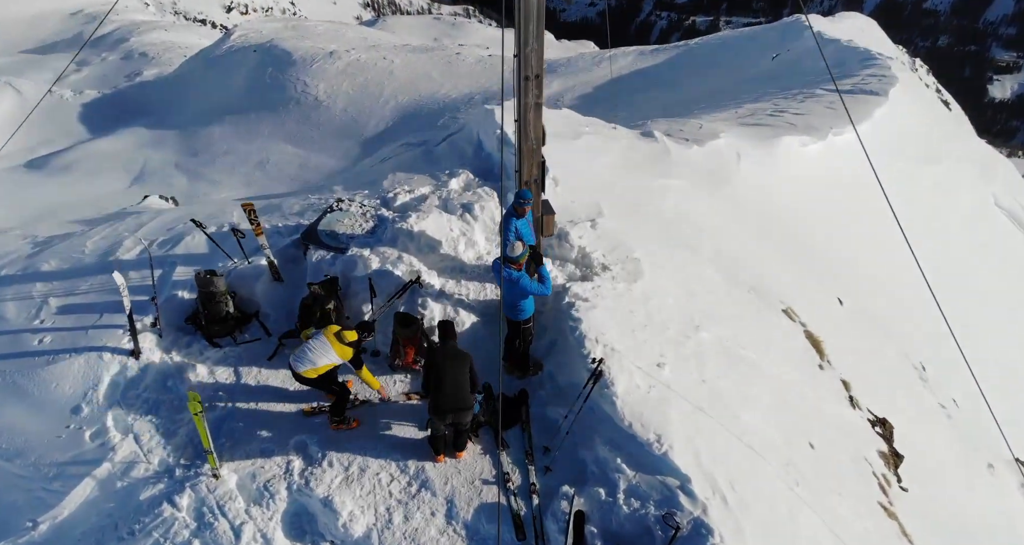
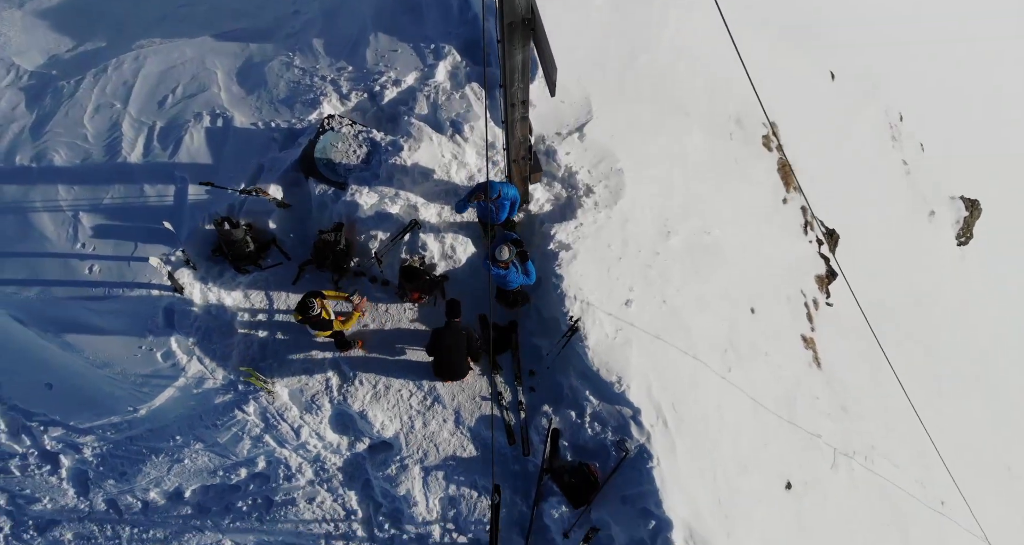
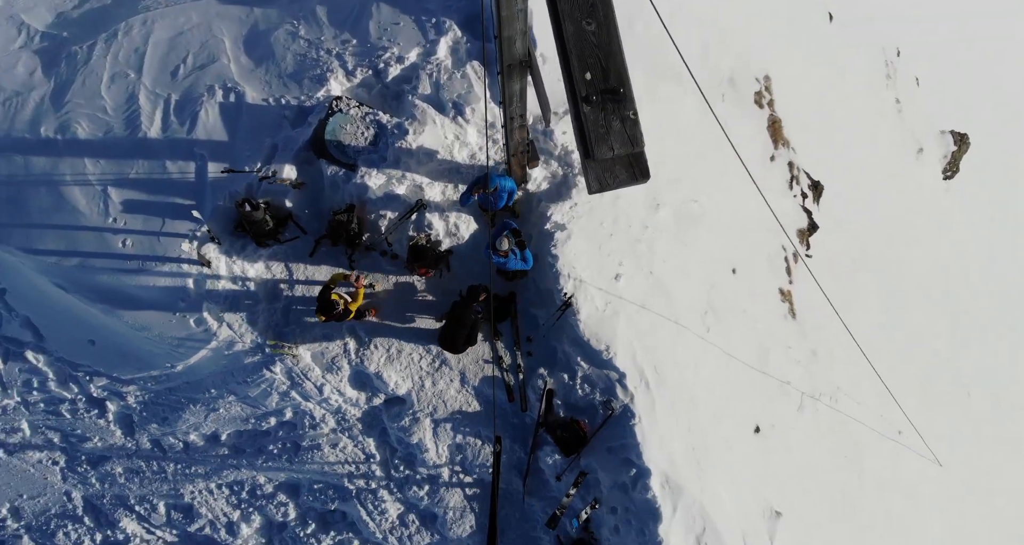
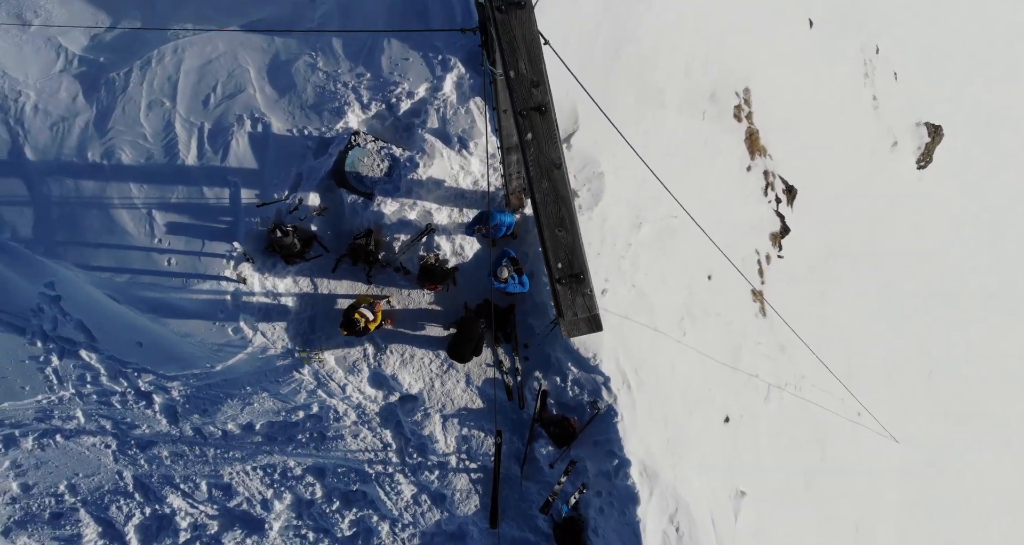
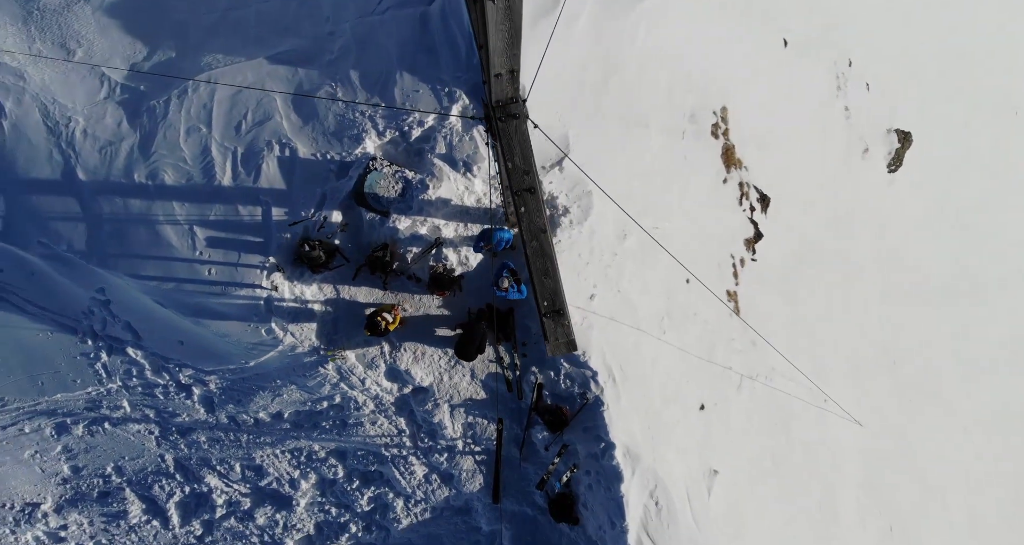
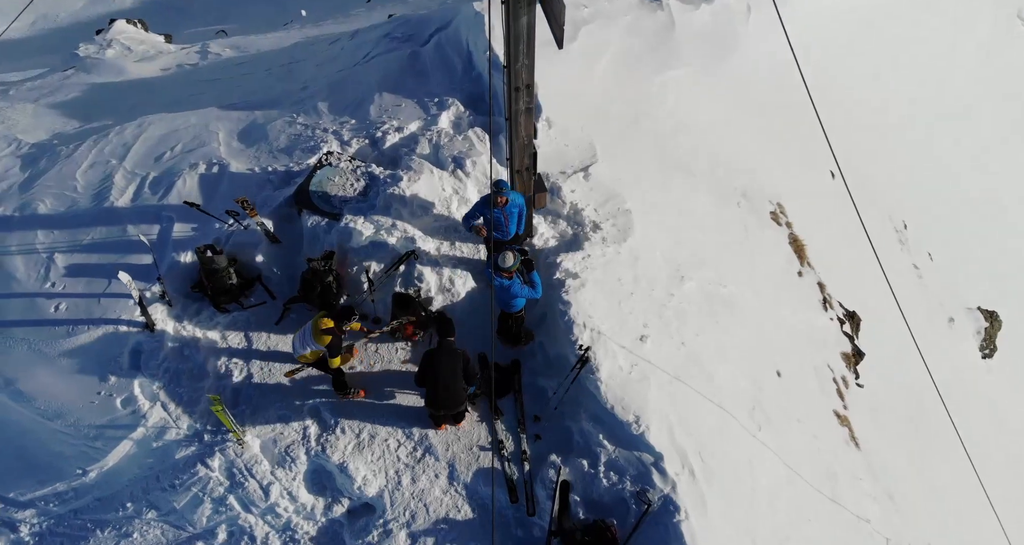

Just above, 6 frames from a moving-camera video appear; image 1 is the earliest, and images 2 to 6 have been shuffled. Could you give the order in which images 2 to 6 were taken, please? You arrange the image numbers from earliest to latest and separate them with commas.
6, 2, 3, 4, 5
